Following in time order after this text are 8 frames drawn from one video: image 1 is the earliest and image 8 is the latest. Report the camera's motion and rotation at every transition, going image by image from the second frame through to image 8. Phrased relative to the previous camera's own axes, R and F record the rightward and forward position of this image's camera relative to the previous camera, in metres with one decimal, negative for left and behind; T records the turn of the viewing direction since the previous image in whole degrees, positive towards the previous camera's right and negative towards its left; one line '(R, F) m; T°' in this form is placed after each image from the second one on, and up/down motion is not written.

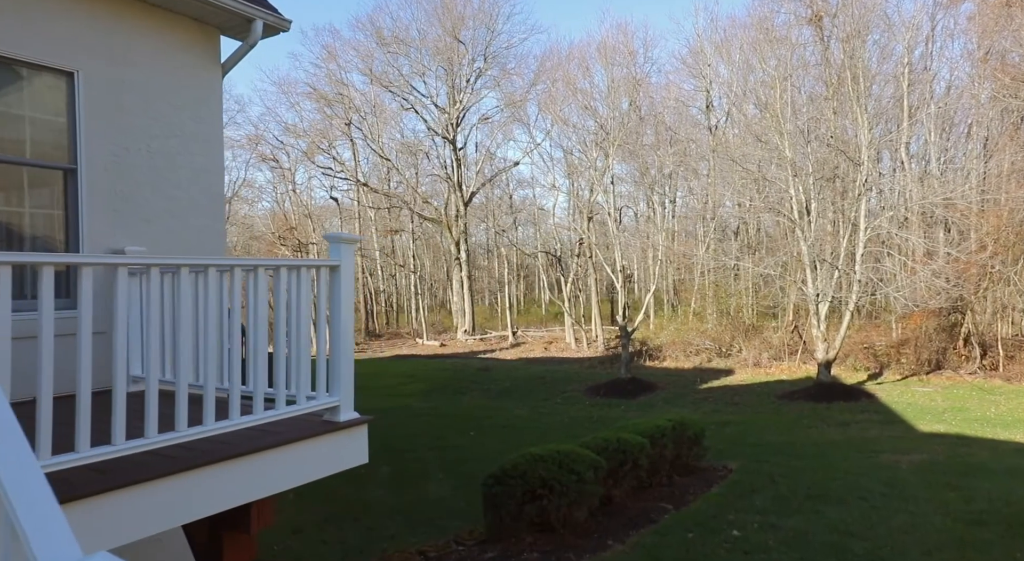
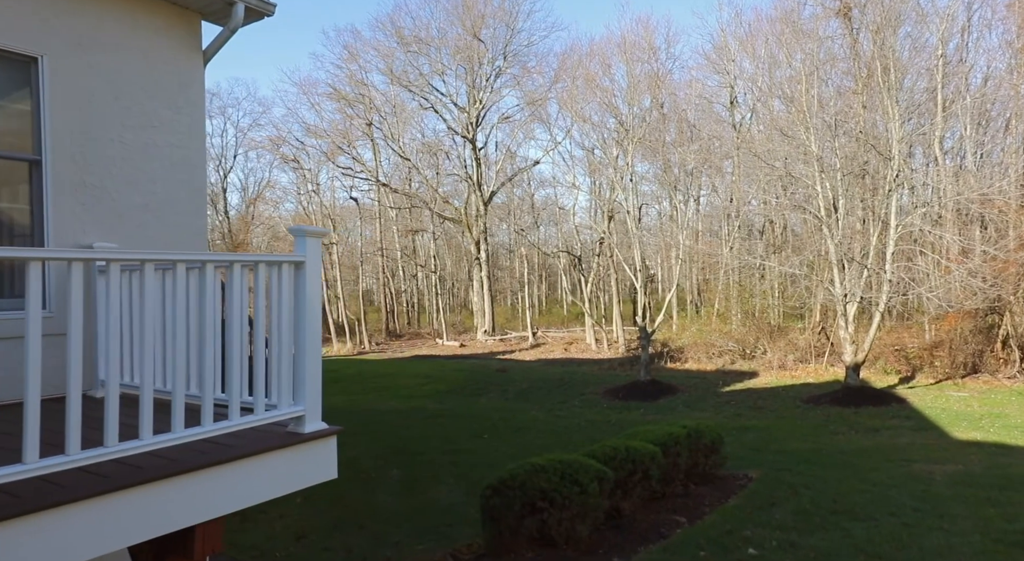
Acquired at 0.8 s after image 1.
(+0.2, +0.3) m; -2°
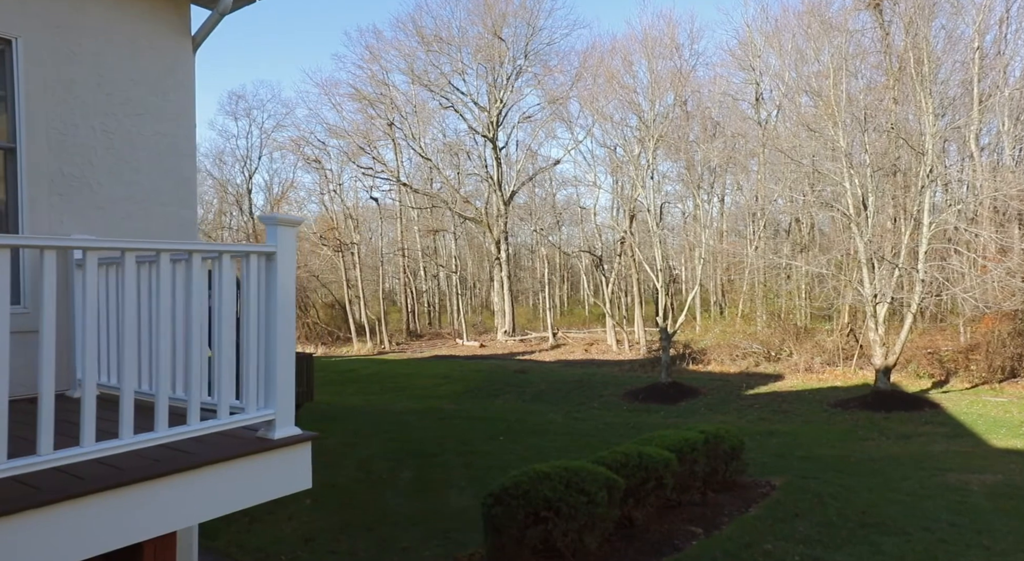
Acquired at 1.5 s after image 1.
(+0.1, +0.3) m; -2°
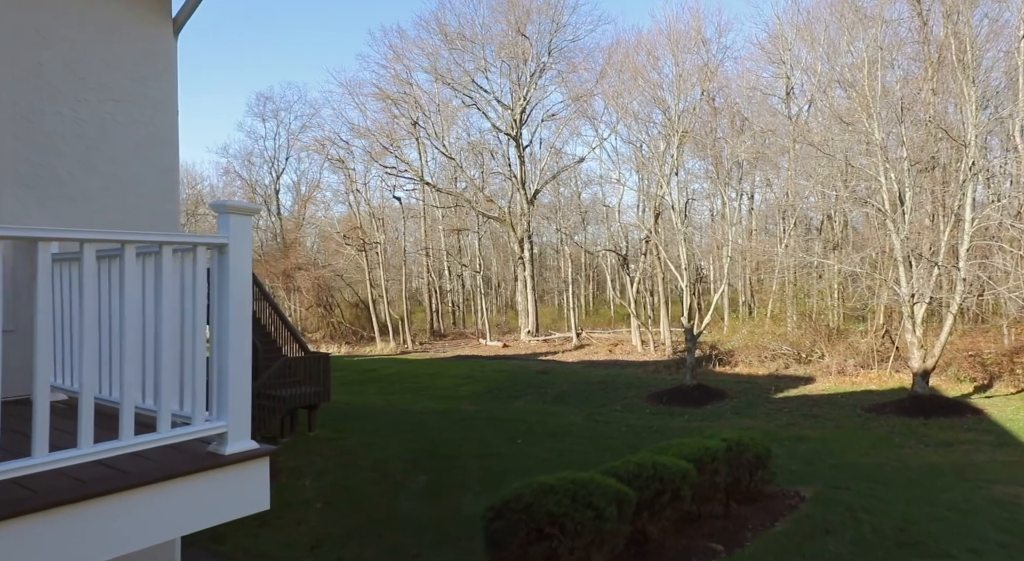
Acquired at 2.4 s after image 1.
(+0.2, +0.4) m; -2°
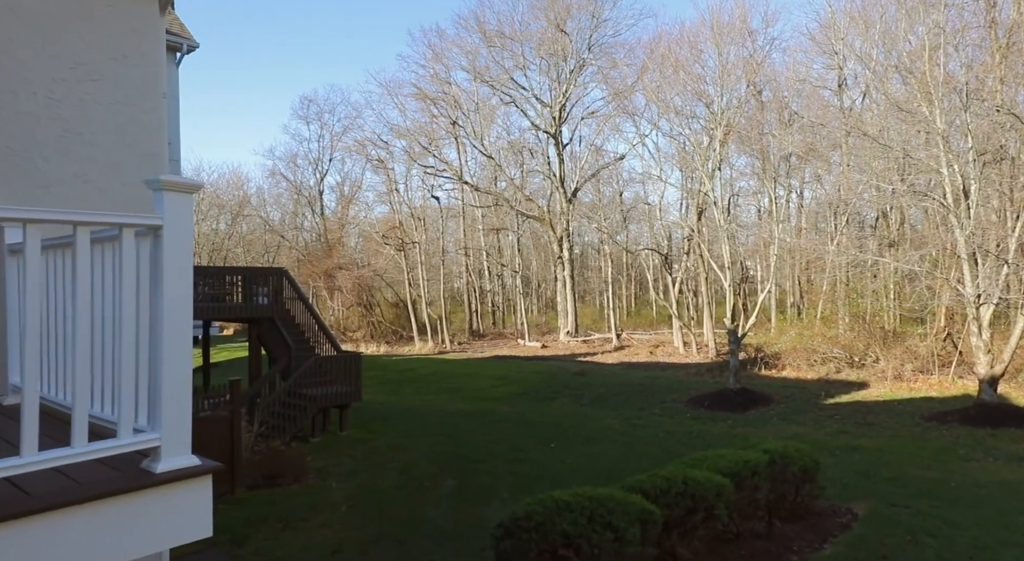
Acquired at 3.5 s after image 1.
(+0.2, +0.5) m; -3°
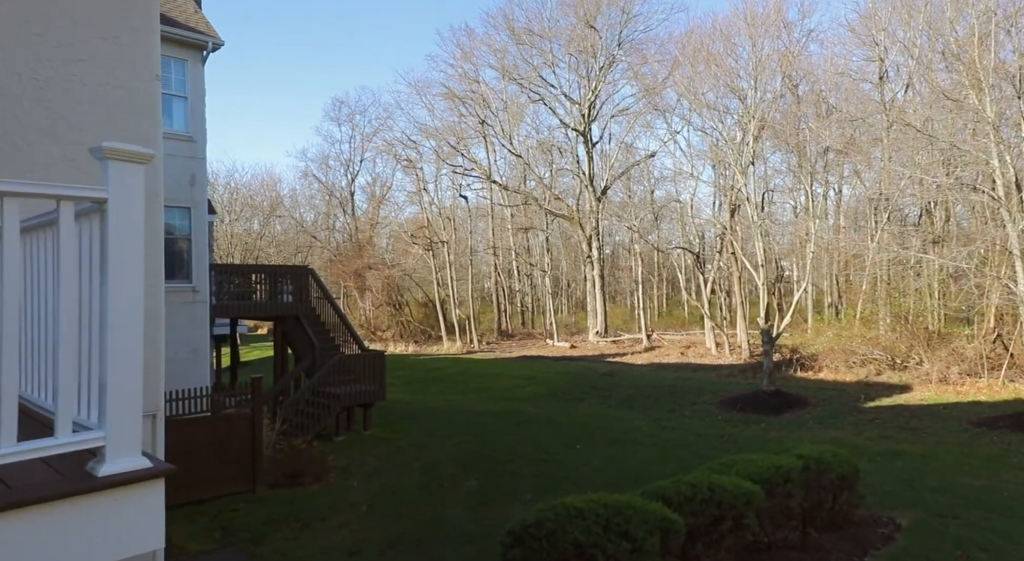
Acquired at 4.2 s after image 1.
(+0.1, +0.3) m; -2°
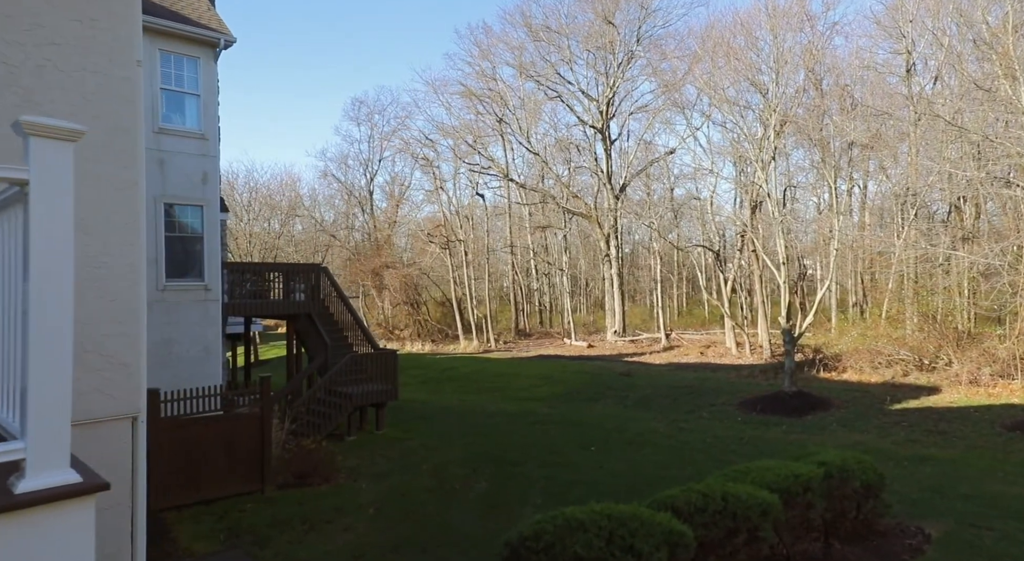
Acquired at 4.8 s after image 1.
(+0.1, +0.3) m; -2°
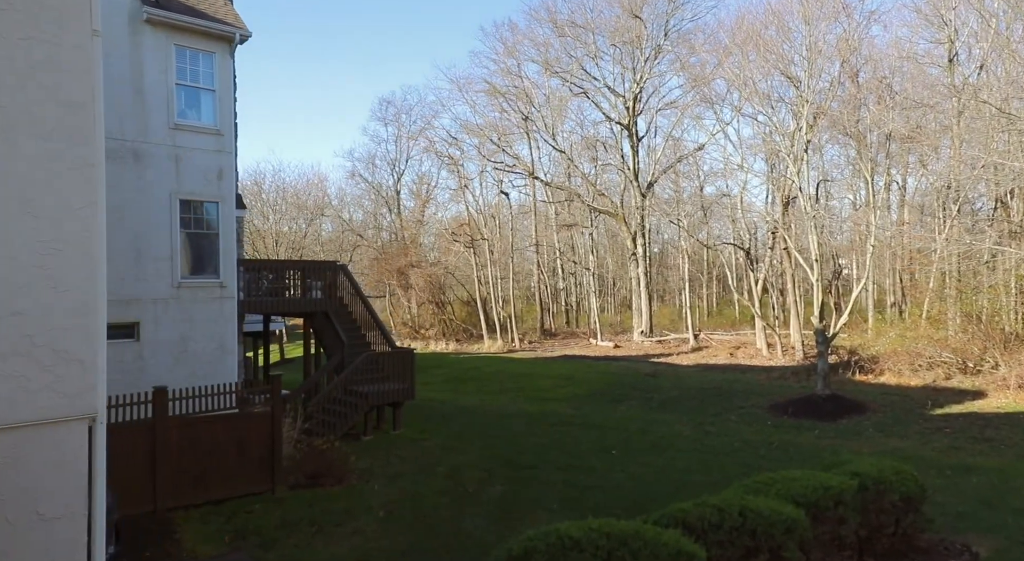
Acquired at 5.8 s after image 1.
(+0.2, +0.4) m; -2°
